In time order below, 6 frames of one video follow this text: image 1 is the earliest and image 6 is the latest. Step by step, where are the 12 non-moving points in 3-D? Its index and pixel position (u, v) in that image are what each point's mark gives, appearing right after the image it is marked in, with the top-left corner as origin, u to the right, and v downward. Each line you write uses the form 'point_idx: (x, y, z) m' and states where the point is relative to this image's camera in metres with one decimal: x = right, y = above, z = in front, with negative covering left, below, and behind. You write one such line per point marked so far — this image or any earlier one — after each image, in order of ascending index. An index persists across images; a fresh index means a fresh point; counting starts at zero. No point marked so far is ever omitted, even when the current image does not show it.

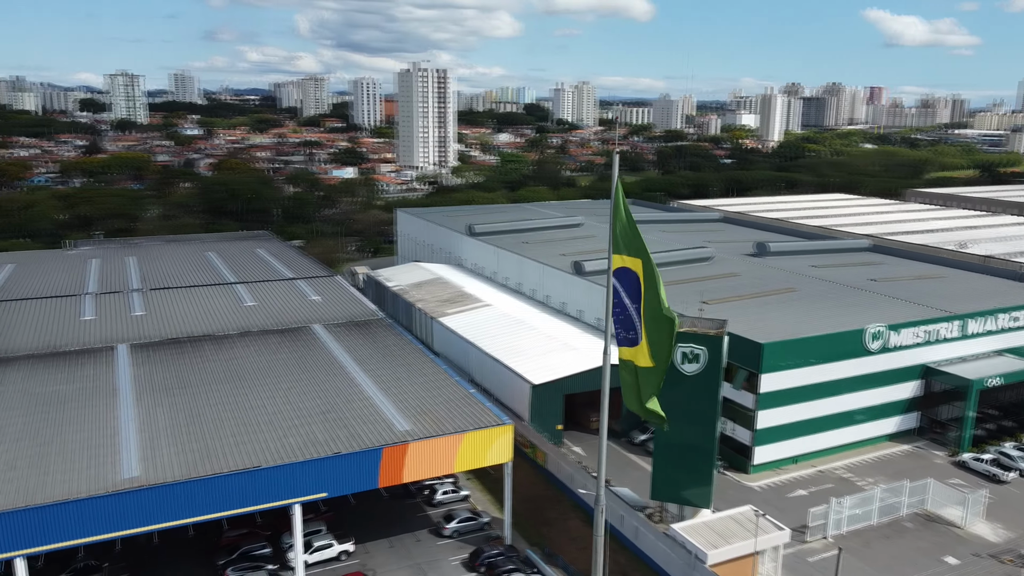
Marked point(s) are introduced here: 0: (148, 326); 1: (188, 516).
0: (-8.6, -0.9, +19.4) m
1: (-4.8, -3.4, +12.3) m
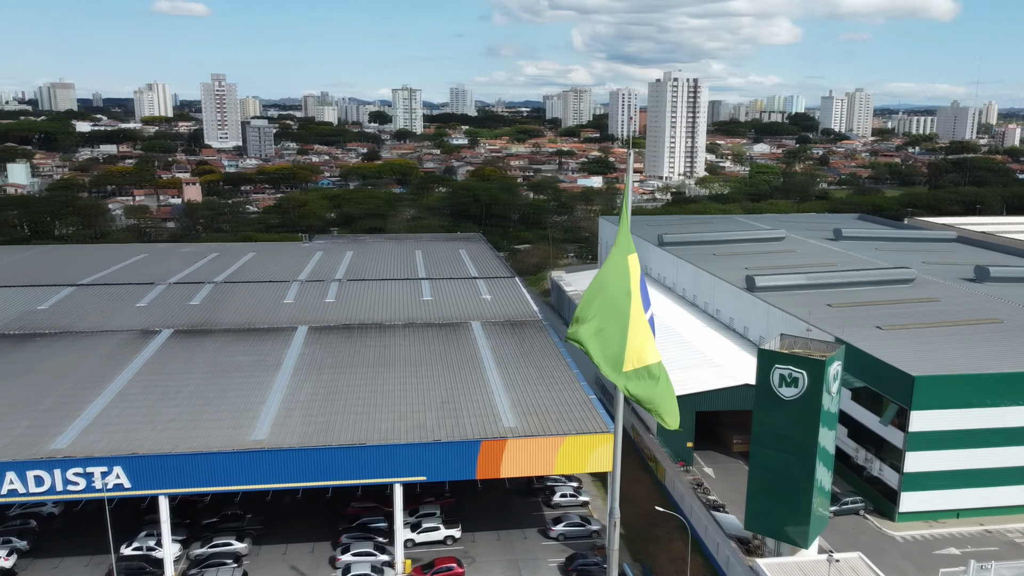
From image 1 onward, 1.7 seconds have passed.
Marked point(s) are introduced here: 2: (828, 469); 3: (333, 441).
0: (-4.7, -0.6, +21.5) m
1: (-3.5, -3.2, +13.7) m
2: (+4.7, -2.7, +12.1) m
3: (-3.0, -2.6, +13.9) m
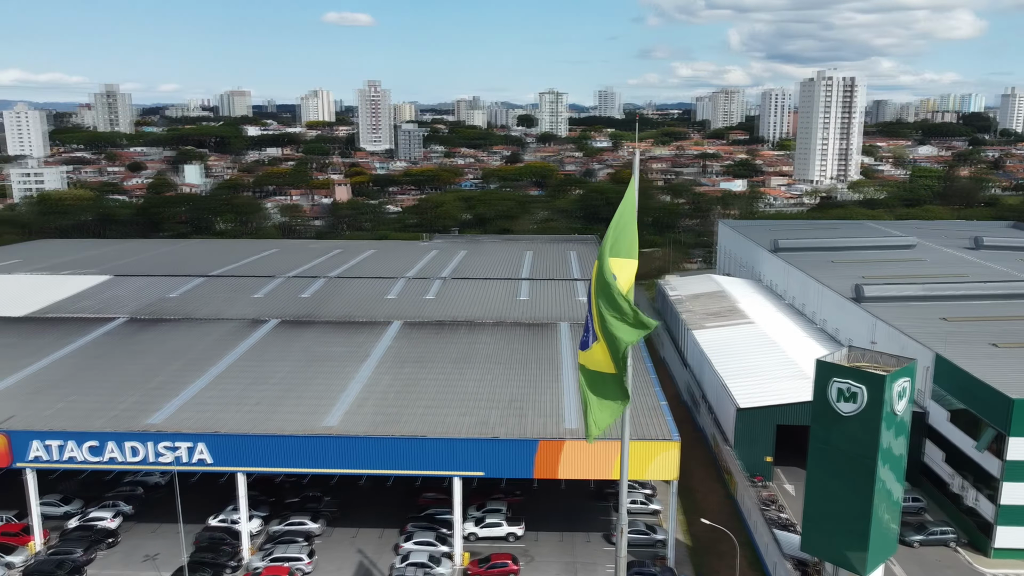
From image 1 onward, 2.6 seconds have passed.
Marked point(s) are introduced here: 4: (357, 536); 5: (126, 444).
0: (-2.2, -0.5, +22.2) m
1: (-2.5, -3.1, +14.2) m
2: (+5.2, -2.8, +11.3) m
3: (-2.0, -2.5, +14.4) m
4: (-2.9, -4.6, +15.2) m
5: (-6.6, -2.7, +14.2) m
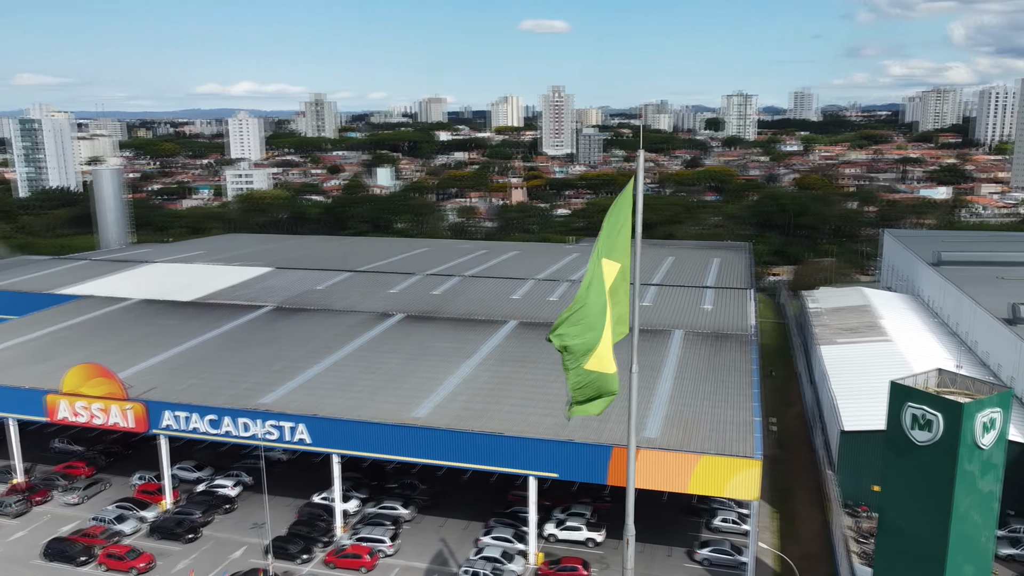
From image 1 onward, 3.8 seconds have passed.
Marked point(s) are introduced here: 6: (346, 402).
0: (+1.0, -0.6, +22.4) m
1: (-1.2, -3.1, +14.7) m
2: (+5.7, -3.0, +10.1) m
3: (-0.6, -2.5, +14.7) m
4: (-1.3, -4.5, +15.8) m
5: (-5.2, -2.5, +15.6) m
6: (-3.2, -2.2, +15.9) m
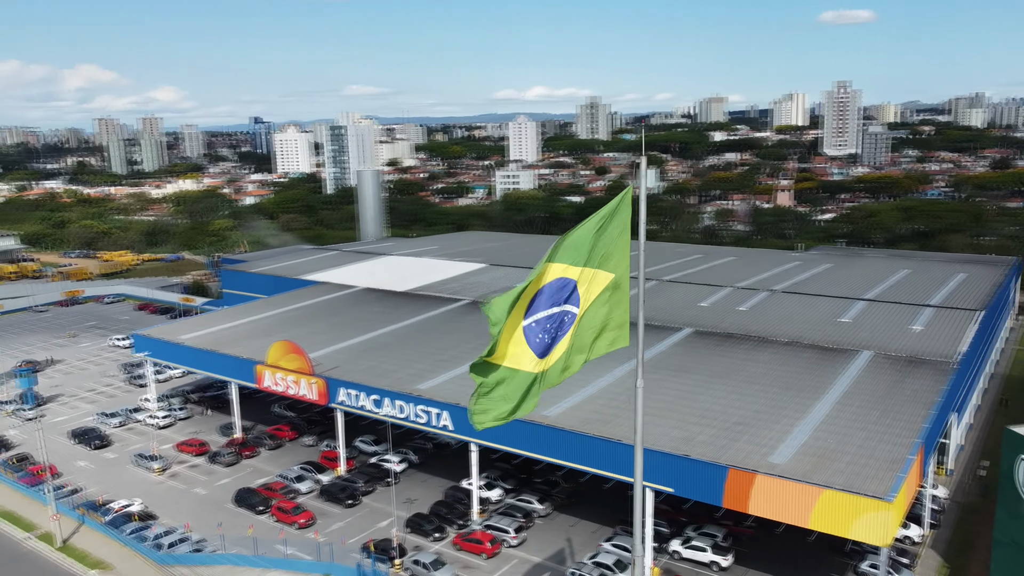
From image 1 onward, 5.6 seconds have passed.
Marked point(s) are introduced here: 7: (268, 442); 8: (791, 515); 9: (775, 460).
0: (+5.8, -0.8, +21.3) m
1: (+1.0, -3.1, +14.9) m
2: (+6.0, -3.4, +8.2) m
3: (+1.6, -2.6, +14.7) m
4: (+1.2, -4.6, +15.9) m
5: (-2.4, -2.3, +17.0) m
6: (-0.4, -2.2, +16.7) m
7: (-5.9, -3.8, +20.0) m
8: (+4.2, -3.4, +12.5) m
9: (+4.2, -2.7, +13.2) m
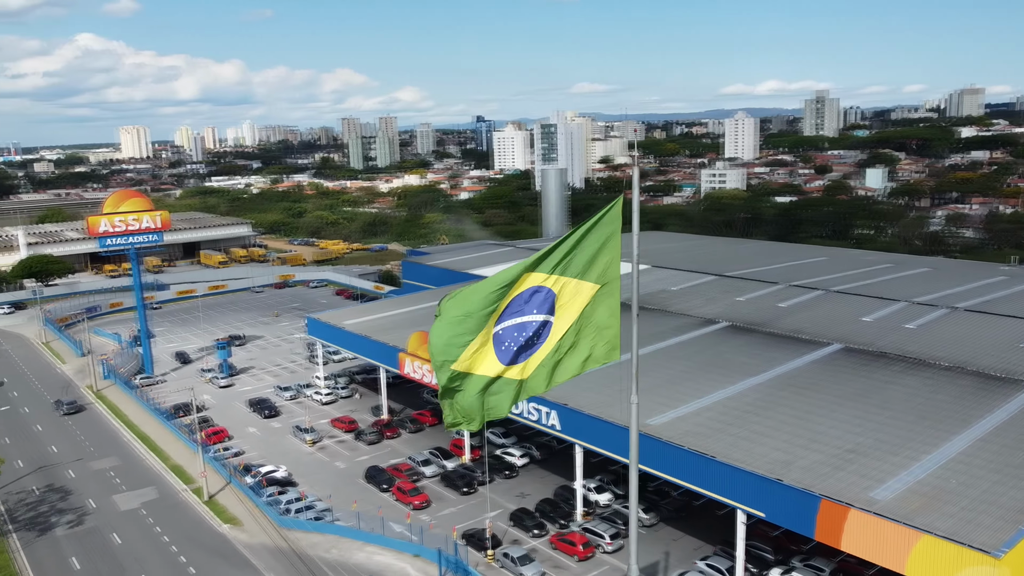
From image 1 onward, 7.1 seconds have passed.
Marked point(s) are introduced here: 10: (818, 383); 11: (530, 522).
0: (+9.1, -1.2, +19.4) m
1: (+2.7, -3.2, +14.5) m
2: (+5.7, -3.7, +6.7) m
3: (+3.3, -2.7, +14.1) m
4: (+3.1, -4.7, +15.5) m
5: (0.0, -2.3, +17.4) m
6: (+1.8, -2.2, +16.6) m
7: (-2.7, -3.6, +21.2) m
8: (+5.2, -3.7, +11.3) m
9: (+5.3, -3.0, +12.0) m
10: (+6.2, -1.9, +16.6) m
11: (+0.3, -4.5, +15.9) m
